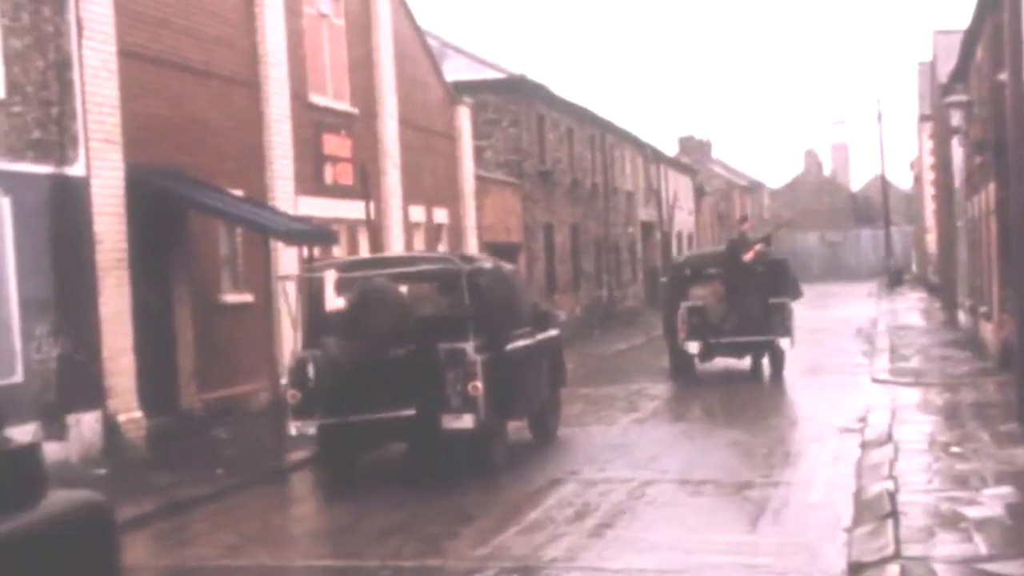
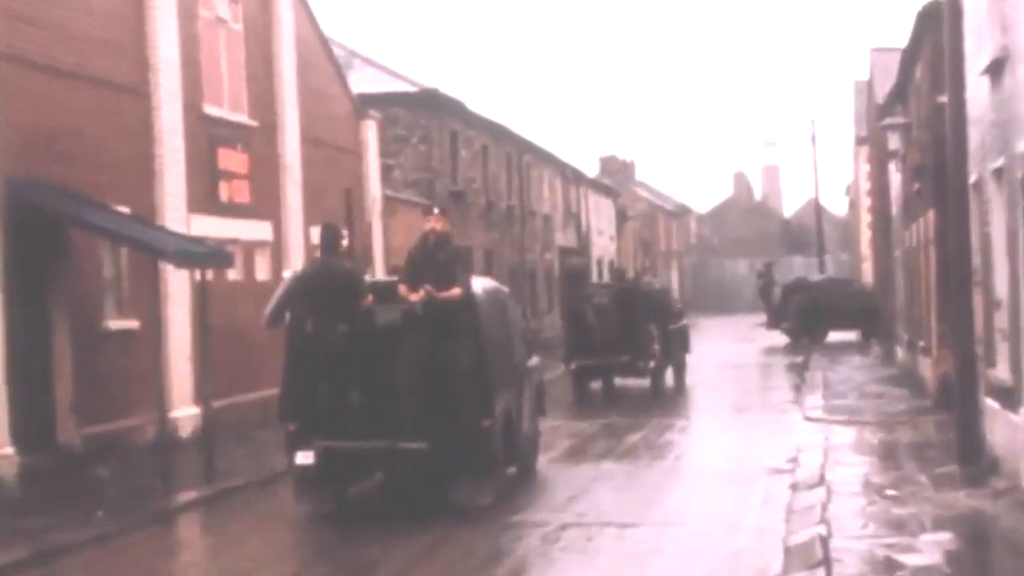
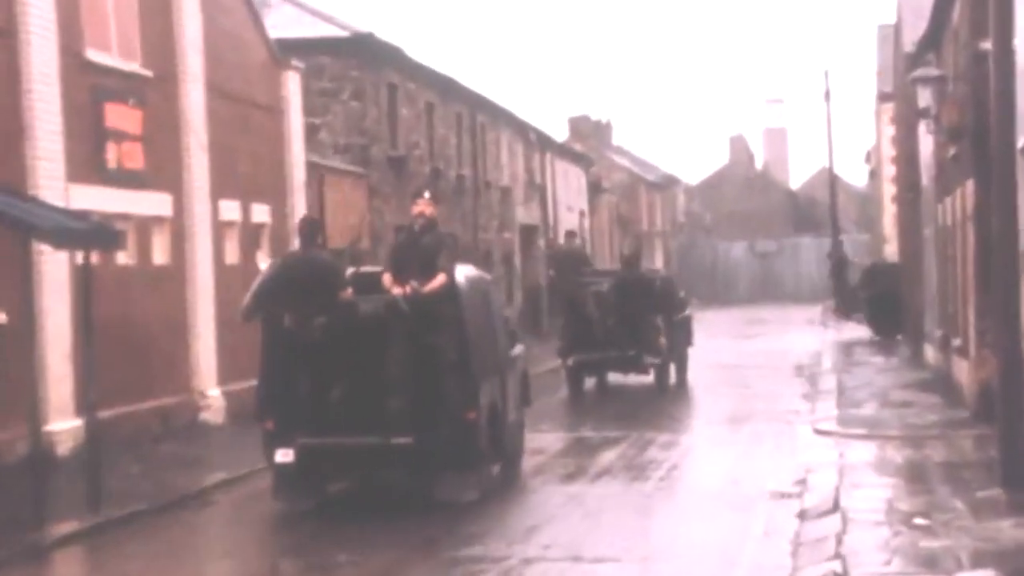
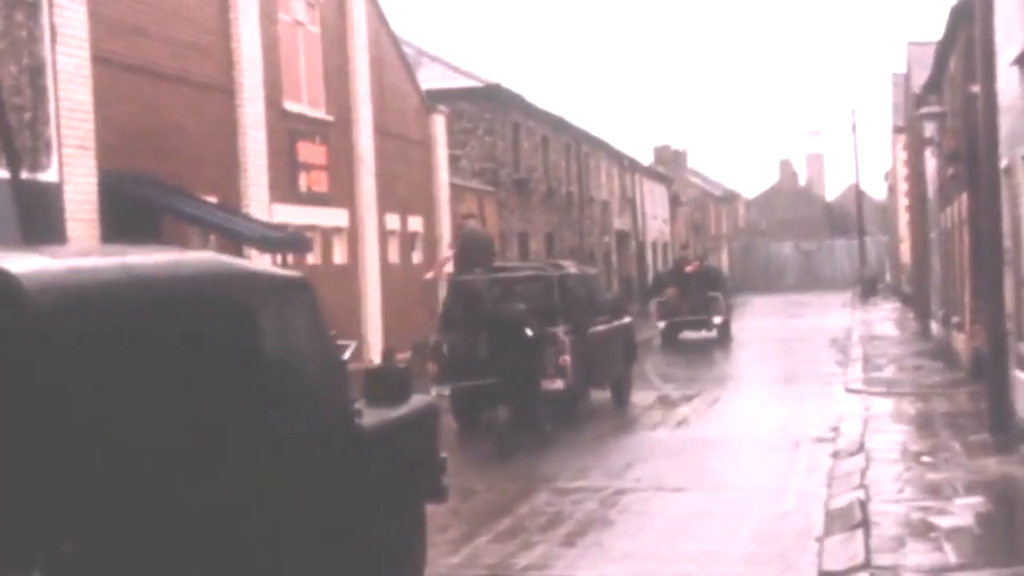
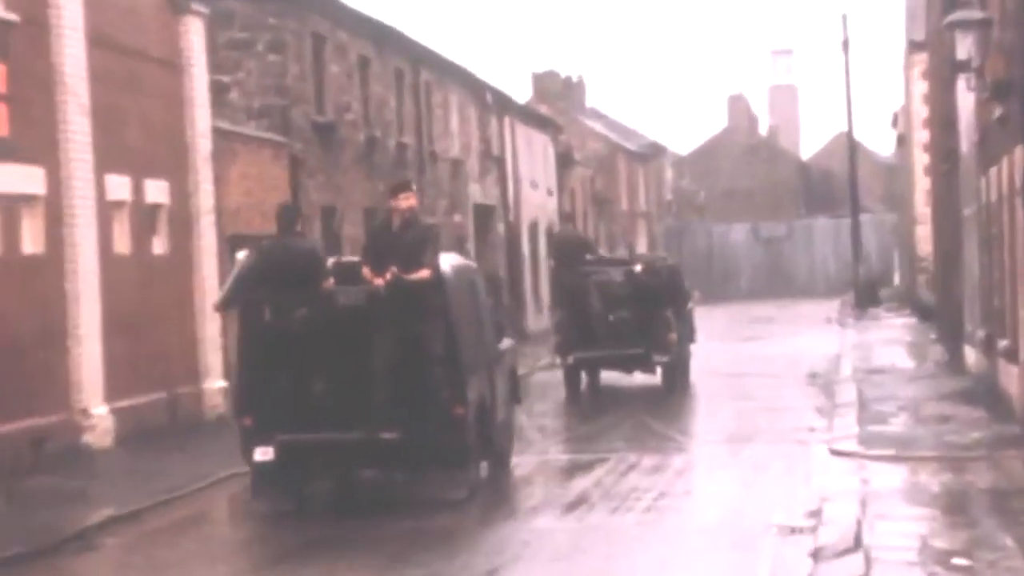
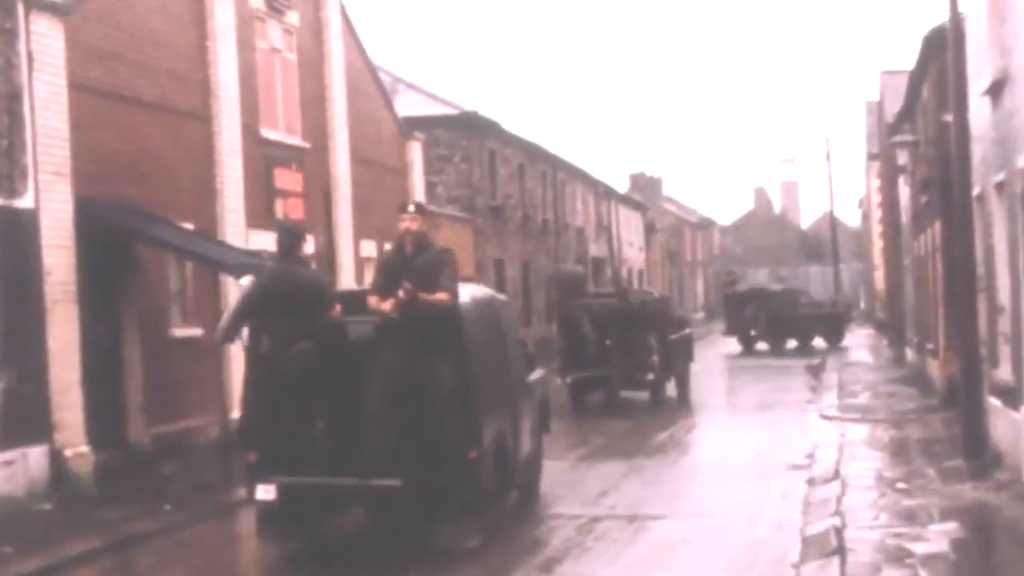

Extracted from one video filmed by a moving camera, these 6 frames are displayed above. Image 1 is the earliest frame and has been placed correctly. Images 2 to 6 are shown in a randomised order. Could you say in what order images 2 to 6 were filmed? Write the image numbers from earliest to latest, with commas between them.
4, 6, 2, 3, 5
